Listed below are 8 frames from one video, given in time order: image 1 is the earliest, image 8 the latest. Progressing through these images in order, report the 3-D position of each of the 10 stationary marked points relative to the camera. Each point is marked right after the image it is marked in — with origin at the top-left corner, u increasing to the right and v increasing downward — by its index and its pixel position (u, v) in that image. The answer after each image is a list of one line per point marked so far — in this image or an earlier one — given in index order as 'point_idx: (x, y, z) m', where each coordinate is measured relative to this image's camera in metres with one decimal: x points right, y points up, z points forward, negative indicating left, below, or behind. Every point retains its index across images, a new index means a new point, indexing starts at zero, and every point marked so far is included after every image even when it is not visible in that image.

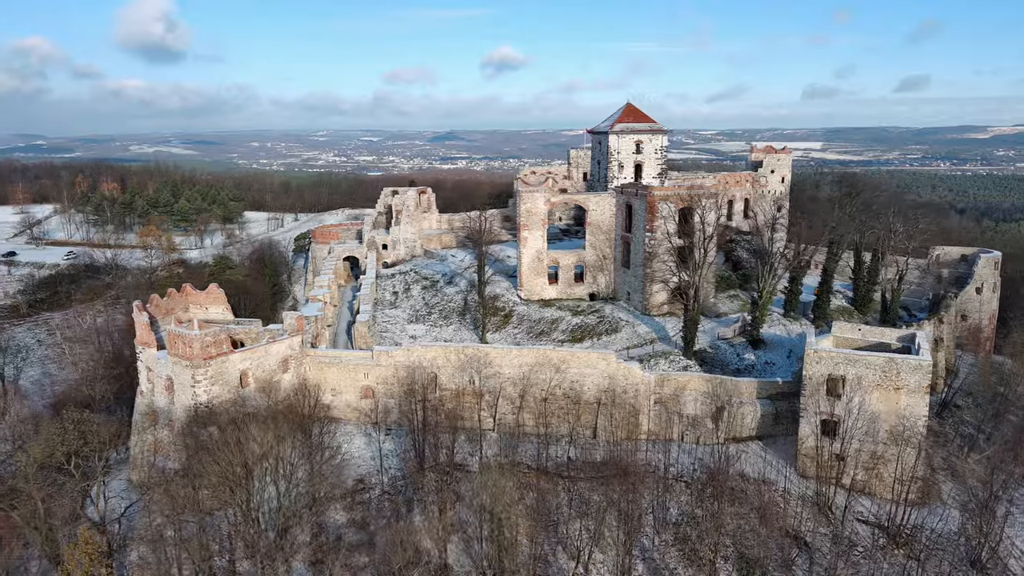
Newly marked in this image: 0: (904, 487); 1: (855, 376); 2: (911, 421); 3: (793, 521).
0: (+10.3, -5.2, +19.4) m
1: (+9.1, -2.3, +19.5) m
2: (+10.4, -3.4, +19.1) m
3: (+7.4, -6.2, +19.5) m
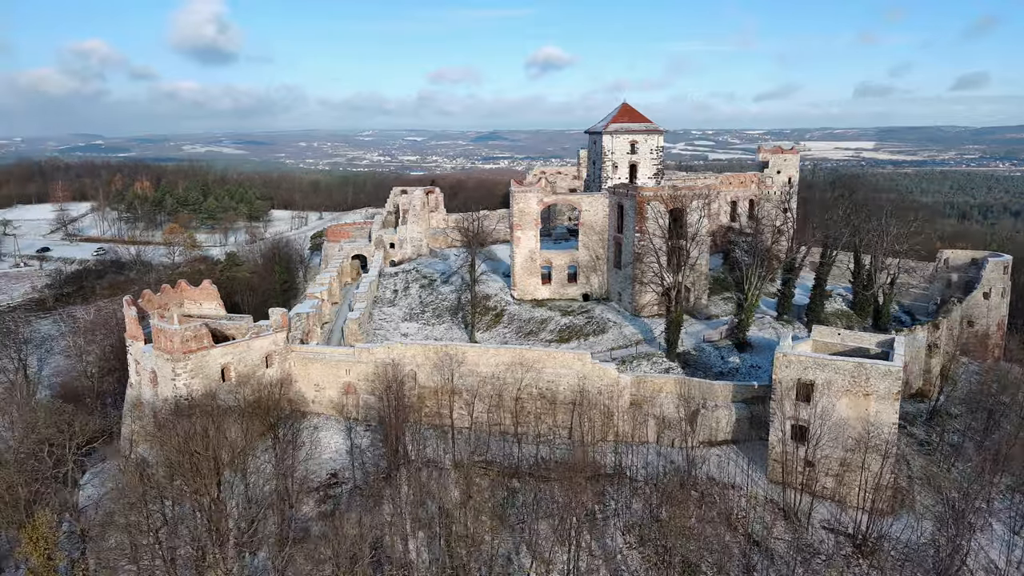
0: (+9.3, -5.3, +19.0) m
1: (+8.1, -2.4, +19.1) m
2: (+9.3, -3.5, +18.7) m
3: (+6.4, -6.2, +19.2) m
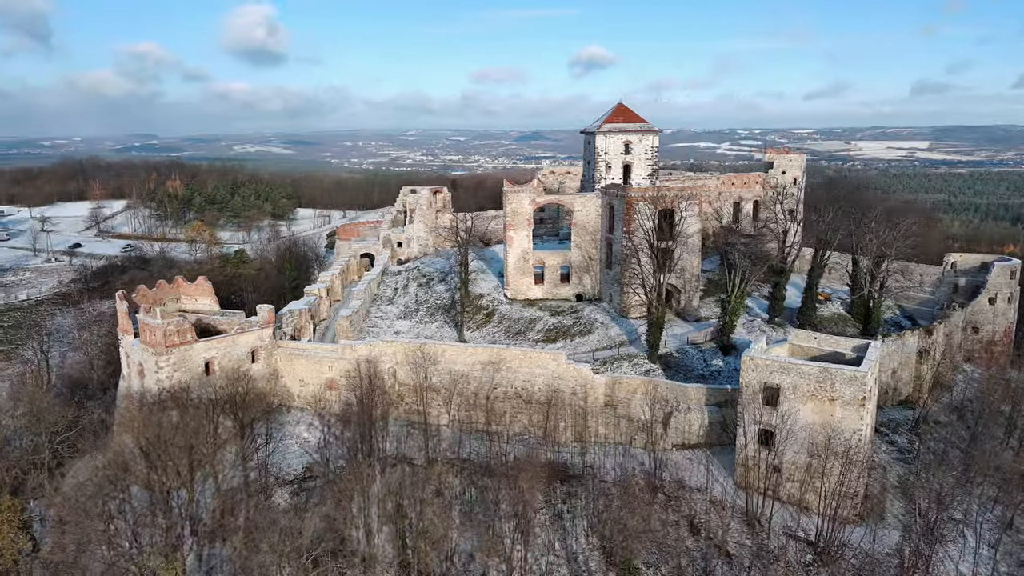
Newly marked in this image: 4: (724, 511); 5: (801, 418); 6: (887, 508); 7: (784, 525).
0: (+8.3, -5.4, +18.6) m
1: (+7.1, -2.5, +18.8) m
2: (+8.3, -3.6, +18.3) m
3: (+5.4, -6.3, +19.0) m
4: (+5.6, -5.9, +19.5) m
5: (+7.4, -3.3, +18.8) m
6: (+9.7, -5.7, +19.1) m
7: (+7.0, -6.1, +18.9) m
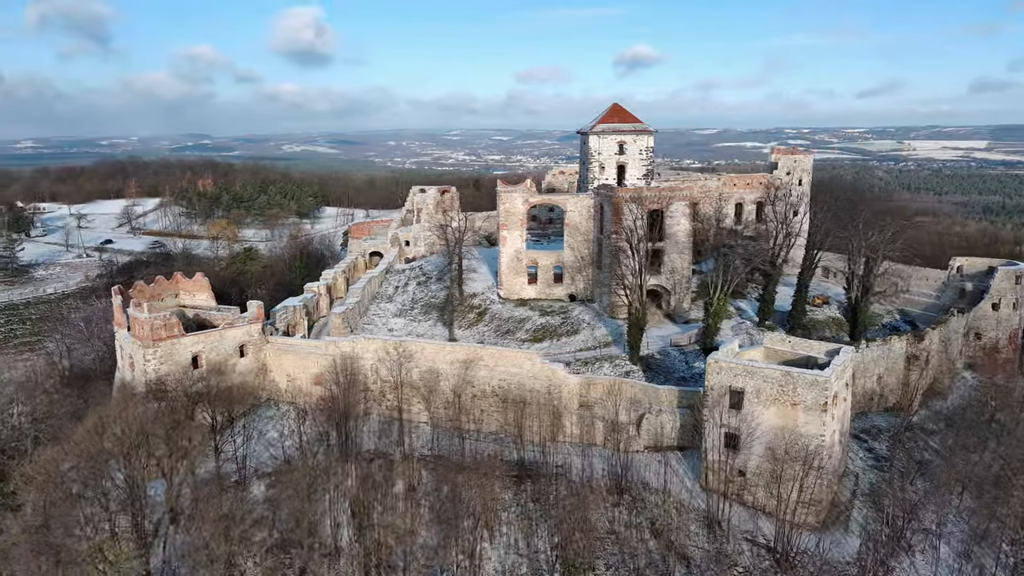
0: (+7.2, -5.5, +18.3) m
1: (+6.1, -2.6, +18.6) m
2: (+7.2, -3.7, +18.0) m
3: (+4.3, -6.3, +18.9) m
4: (+4.6, -6.0, +19.4) m
5: (+6.3, -3.4, +18.5) m
6: (+8.6, -5.8, +18.7) m
7: (+5.9, -6.1, +18.7) m
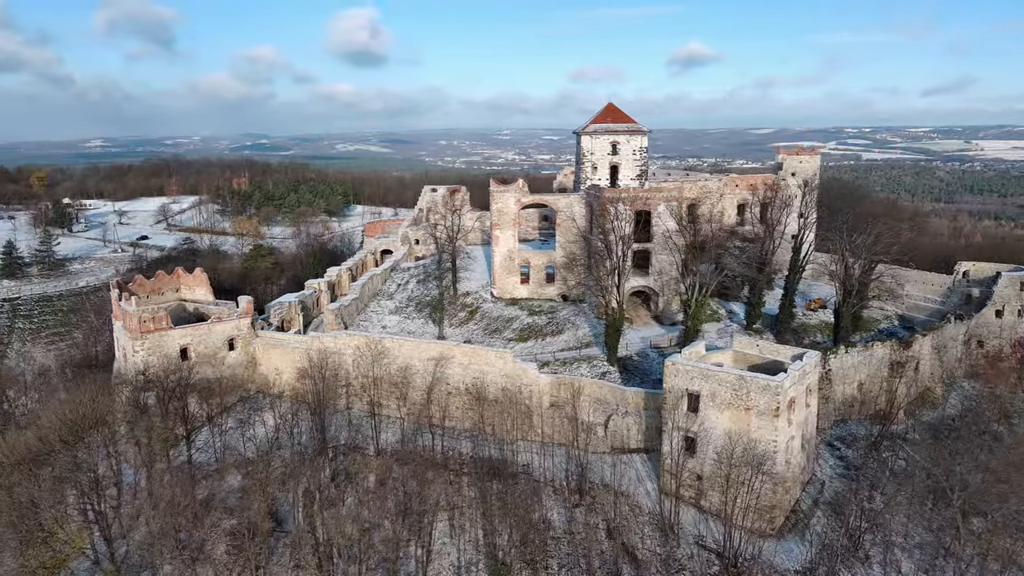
0: (+6.0, -5.6, +18.1) m
1: (+4.9, -2.6, +18.4) m
2: (+6.0, -3.8, +17.8) m
3: (+3.1, -6.4, +18.8) m
4: (+3.4, -6.0, +19.3) m
5: (+5.1, -3.4, +18.3) m
6: (+7.4, -5.9, +18.3) m
7: (+4.7, -6.2, +18.5) m
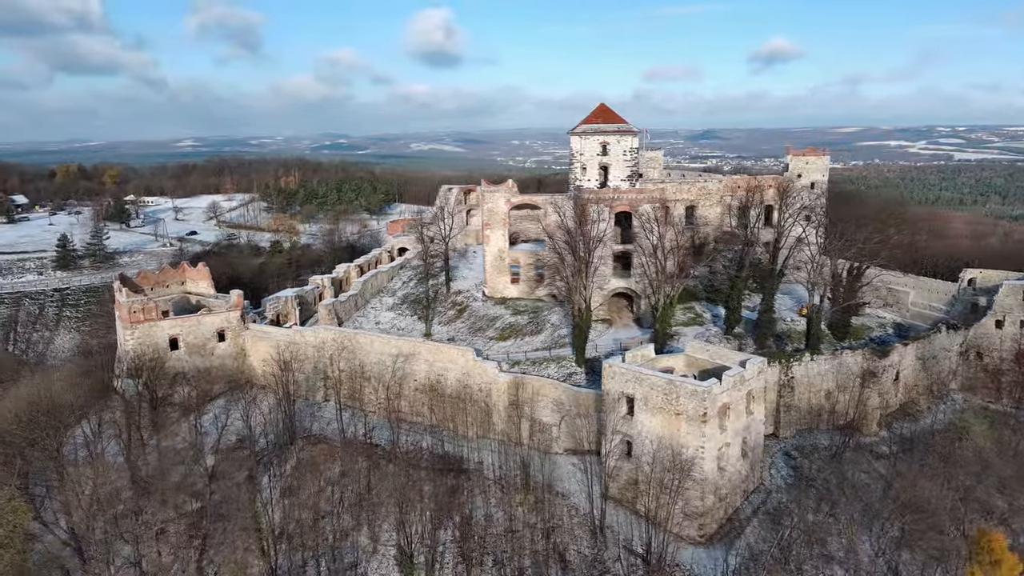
0: (+4.2, -5.7, +17.8) m
1: (+3.2, -2.7, +18.3) m
2: (+4.2, -3.9, +17.5) m
3: (+1.4, -6.4, +18.9) m
4: (+1.8, -6.1, +19.3) m
5: (+3.4, -3.5, +18.2) m
6: (+5.6, -6.0, +18.0) m
7: (+2.9, -6.2, +18.3) m
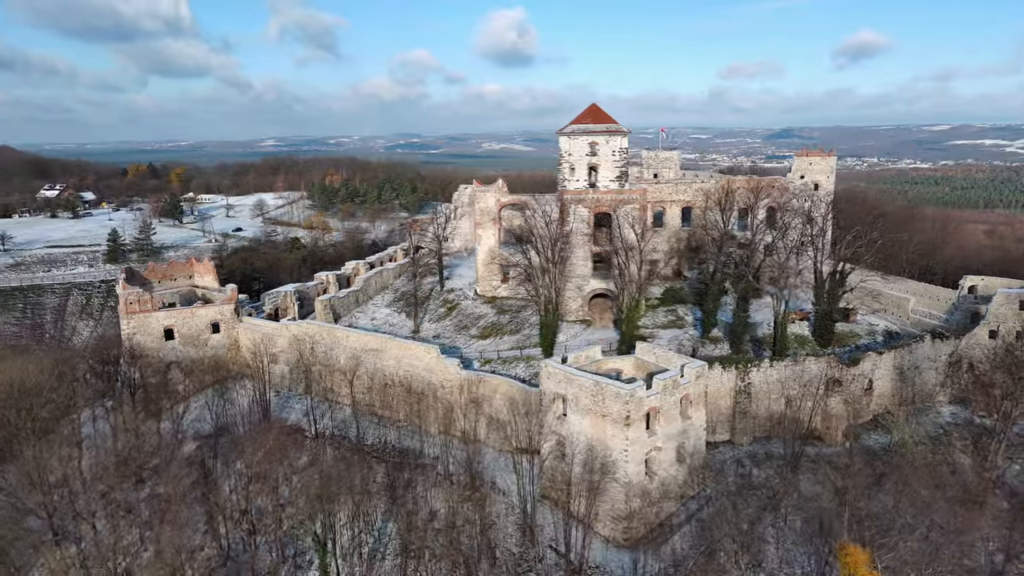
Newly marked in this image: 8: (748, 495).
0: (+2.4, -5.7, +17.8) m
1: (+1.5, -2.7, +18.3) m
2: (+2.4, -3.9, +17.4) m
3: (-0.3, -6.4, +19.1) m
4: (+0.1, -6.1, +19.5) m
5: (+1.7, -3.5, +18.2) m
6: (+3.8, -6.0, +17.8) m
7: (+1.2, -6.3, +18.4) m
8: (+6.3, -5.4, +19.4) m
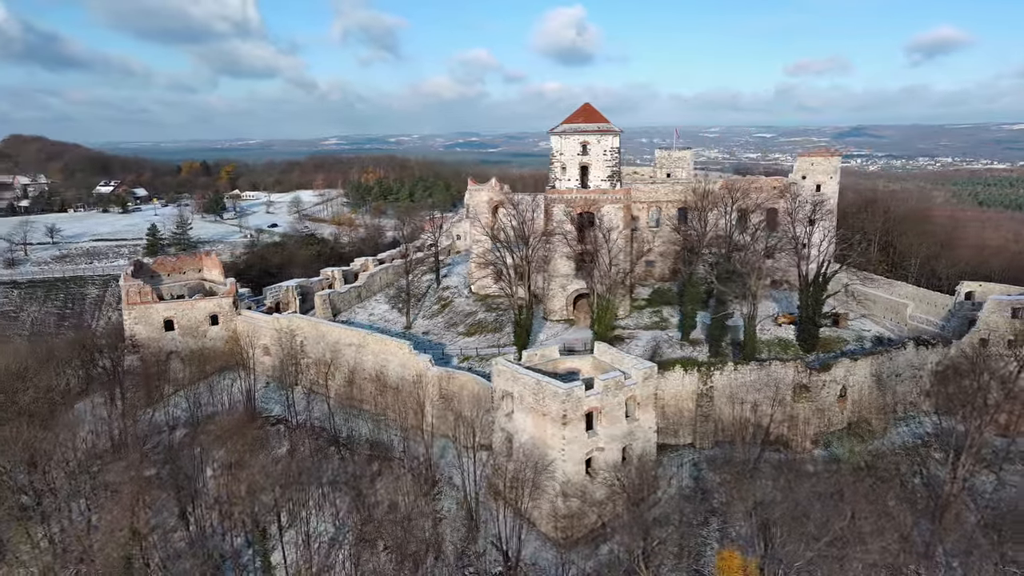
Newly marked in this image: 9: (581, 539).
0: (+0.9, -5.7, +17.8) m
1: (+0.2, -2.7, +18.4) m
2: (+1.0, -3.9, +17.5) m
3: (-1.7, -6.3, +19.3) m
4: (-1.2, -6.0, +19.7) m
5: (+0.3, -3.5, +18.3) m
6: (+2.4, -6.1, +17.7) m
7: (-0.2, -6.2, +18.6) m
8: (+4.9, -5.5, +19.1) m
9: (+1.7, -6.1, +17.9) m
